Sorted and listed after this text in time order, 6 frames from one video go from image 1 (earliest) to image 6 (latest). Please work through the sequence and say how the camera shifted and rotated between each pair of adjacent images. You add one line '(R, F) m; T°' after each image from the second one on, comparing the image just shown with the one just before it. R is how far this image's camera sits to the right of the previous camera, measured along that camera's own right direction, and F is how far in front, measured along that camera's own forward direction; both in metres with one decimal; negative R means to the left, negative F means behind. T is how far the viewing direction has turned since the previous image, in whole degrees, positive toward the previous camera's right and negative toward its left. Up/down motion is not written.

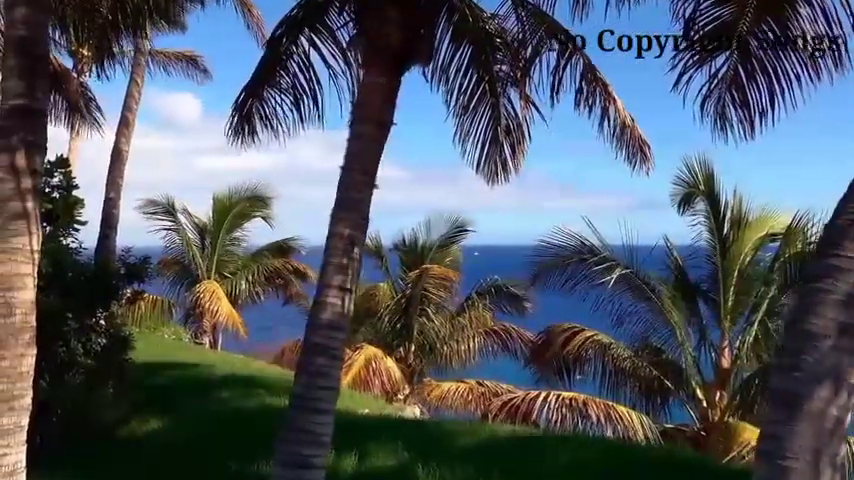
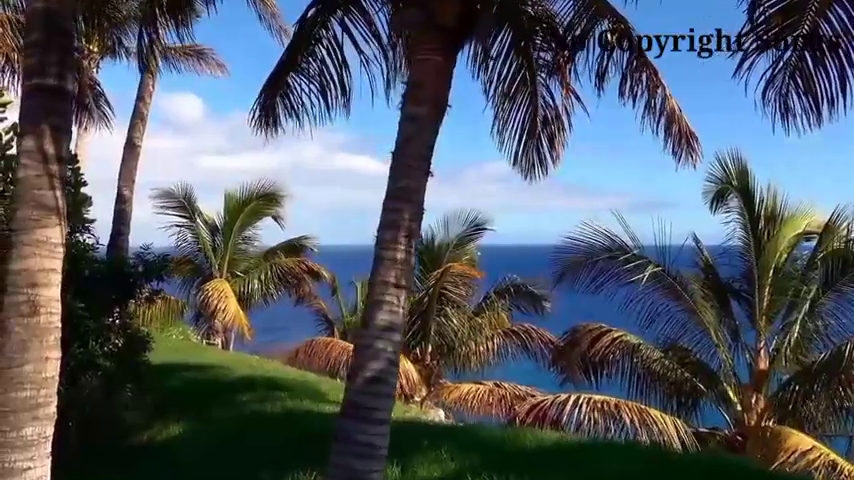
(-0.3, +0.4) m; 0°
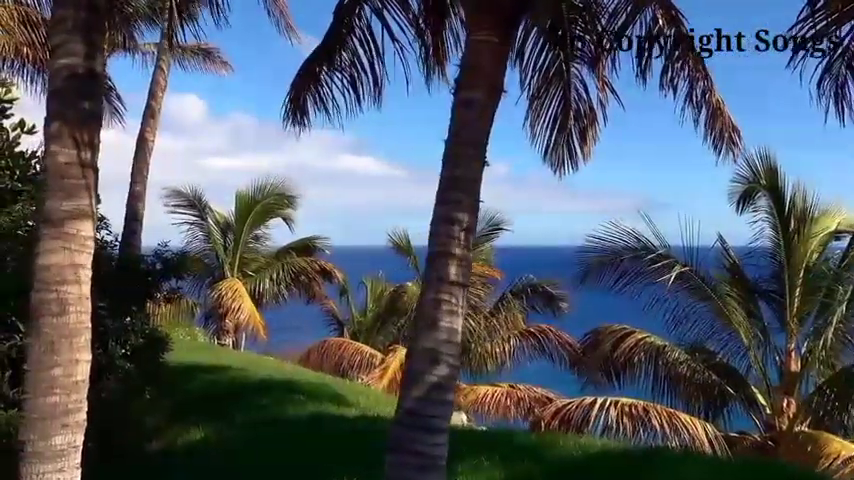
(-0.3, +0.3) m; 0°
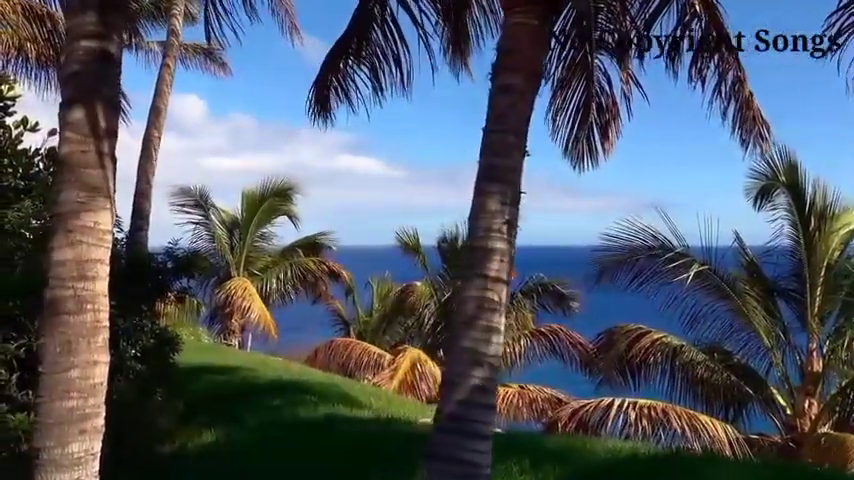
(-0.2, +0.2) m; 0°
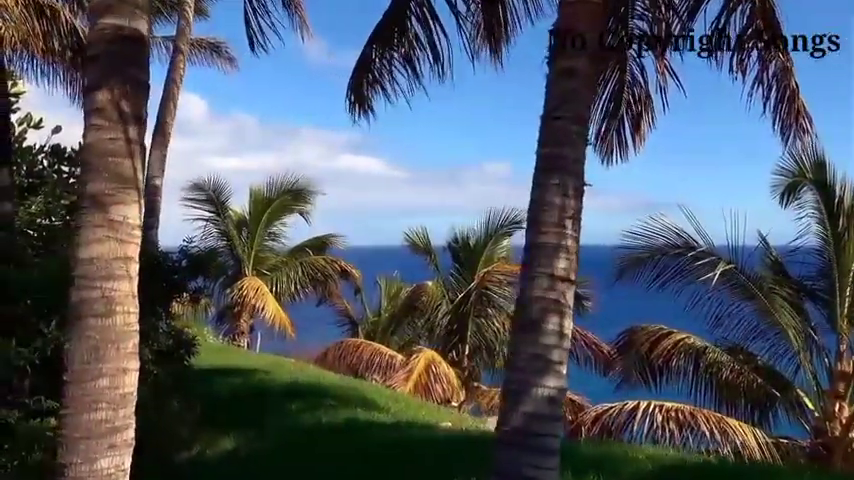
(-0.2, +0.3) m; 0°
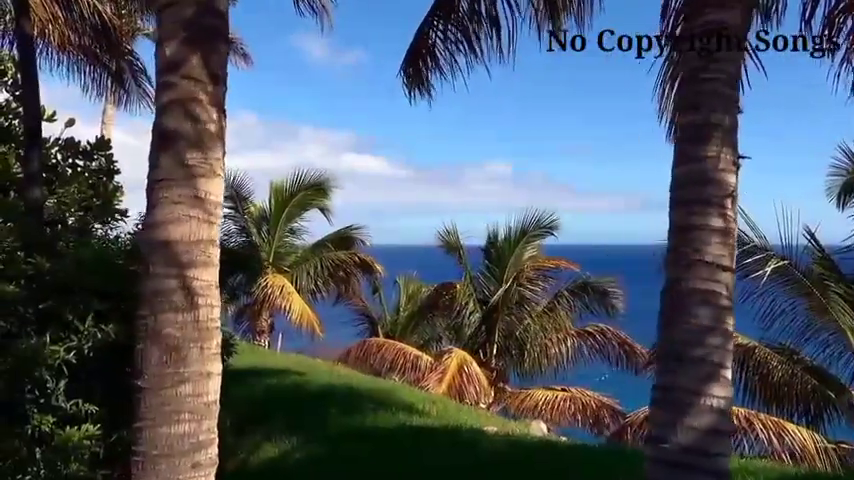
(-0.4, +0.5) m; 0°
